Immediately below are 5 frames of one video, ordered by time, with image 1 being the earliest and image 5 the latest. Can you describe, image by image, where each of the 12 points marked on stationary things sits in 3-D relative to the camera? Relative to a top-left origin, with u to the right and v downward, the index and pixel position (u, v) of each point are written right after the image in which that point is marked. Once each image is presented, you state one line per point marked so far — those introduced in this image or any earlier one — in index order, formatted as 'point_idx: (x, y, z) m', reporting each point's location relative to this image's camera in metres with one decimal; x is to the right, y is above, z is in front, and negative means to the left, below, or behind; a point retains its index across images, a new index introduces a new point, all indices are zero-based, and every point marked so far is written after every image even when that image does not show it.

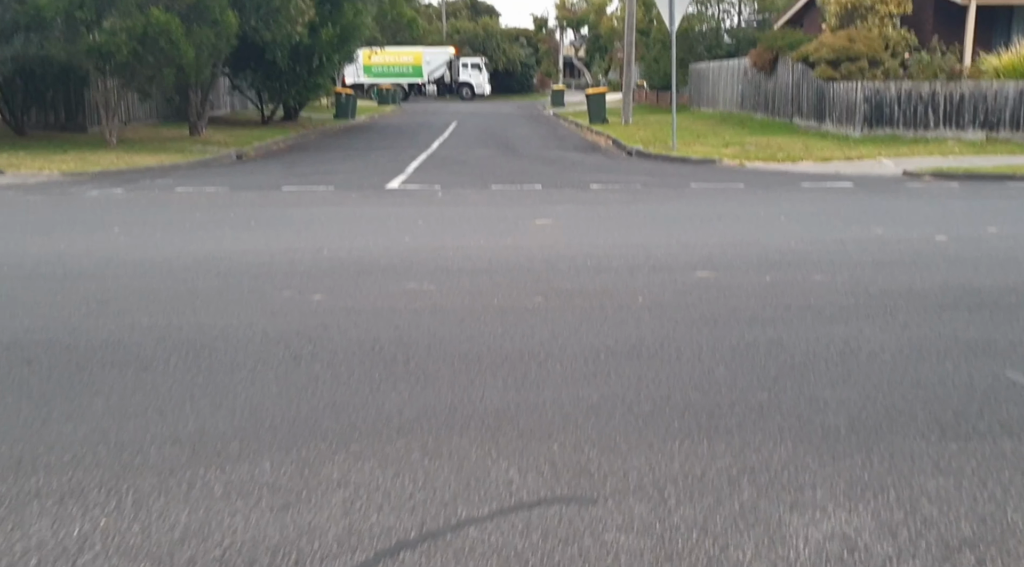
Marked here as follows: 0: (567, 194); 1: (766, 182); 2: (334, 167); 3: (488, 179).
0: (+0.8, +1.3, +14.2) m
1: (+4.1, +1.6, +16.2) m
2: (-3.3, +2.2, +18.8) m
3: (-0.4, +1.7, +16.5) m
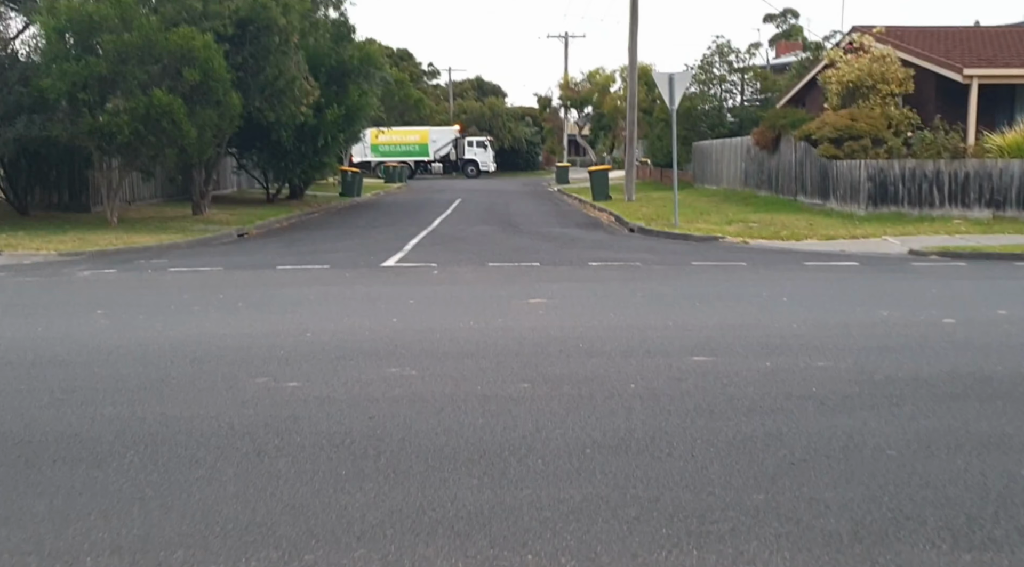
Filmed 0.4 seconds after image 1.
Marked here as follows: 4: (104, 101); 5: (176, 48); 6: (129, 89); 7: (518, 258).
0: (+0.7, +0.2, +14.0) m
1: (+4.1, +0.4, +16.0) m
2: (-3.3, +0.7, +18.7) m
3: (-0.4, +0.4, +16.3) m
4: (-8.2, +3.6, +20.1) m
5: (-6.9, +4.9, +20.6) m
6: (-7.7, +3.9, +20.1) m
7: (+0.1, +0.5, +16.7) m
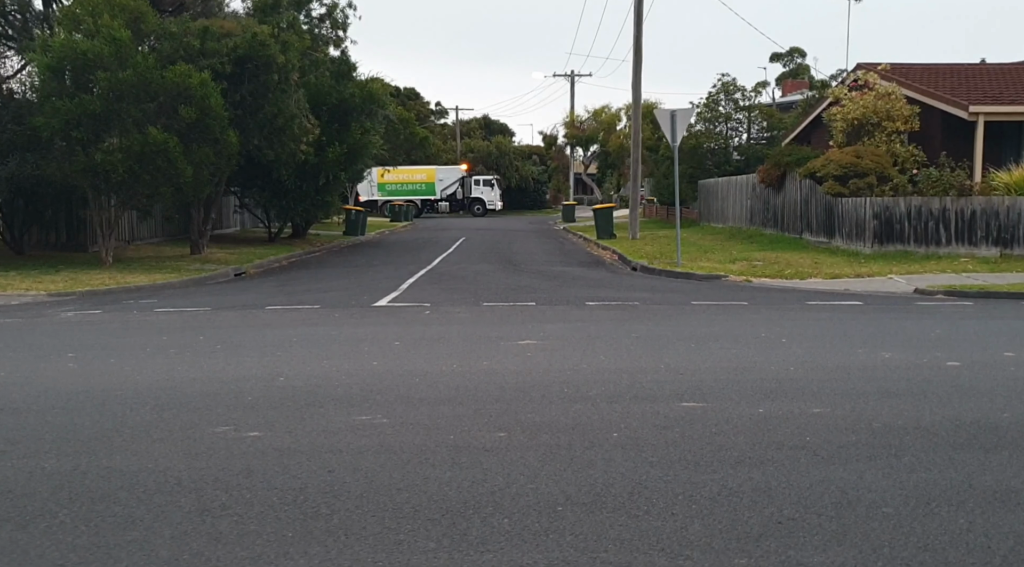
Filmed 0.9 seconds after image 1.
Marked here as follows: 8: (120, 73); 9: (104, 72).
0: (+0.7, -0.4, +13.7) m
1: (+4.0, -0.3, +15.6) m
2: (-3.4, 0.0, +18.4) m
3: (-0.5, -0.2, +16.0) m
4: (-8.2, +2.9, +20.0) m
5: (-6.9, +4.0, +20.5) m
6: (-7.7, +3.1, +19.9) m
7: (0.0, -0.2, +16.3) m
8: (-7.8, +4.2, +20.0) m
9: (-7.9, +4.1, +19.6) m
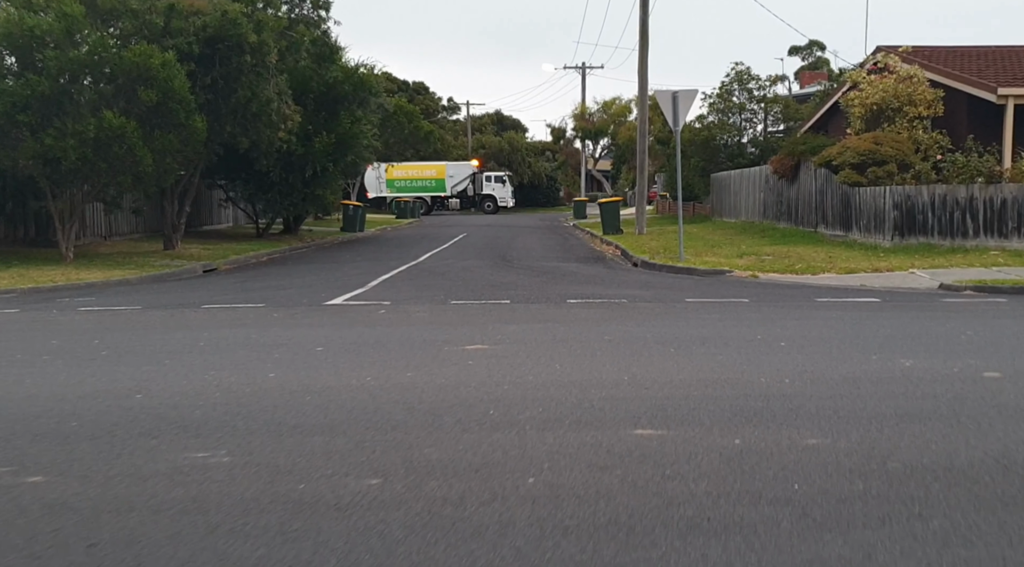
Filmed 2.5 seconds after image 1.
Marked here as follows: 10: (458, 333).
0: (+0.3, -0.3, +12.0) m
1: (+3.7, -0.2, +13.9) m
2: (-3.7, 0.0, +16.8) m
3: (-0.8, -0.1, +14.4) m
4: (-8.5, +2.9, +18.5) m
5: (-7.2, +4.1, +19.0) m
6: (-8.0, +3.2, +18.4) m
7: (-0.3, -0.1, +14.7) m
8: (-8.1, +4.2, +18.5) m
9: (-8.2, +4.2, +18.1) m
10: (-0.5, -0.5, +9.5) m
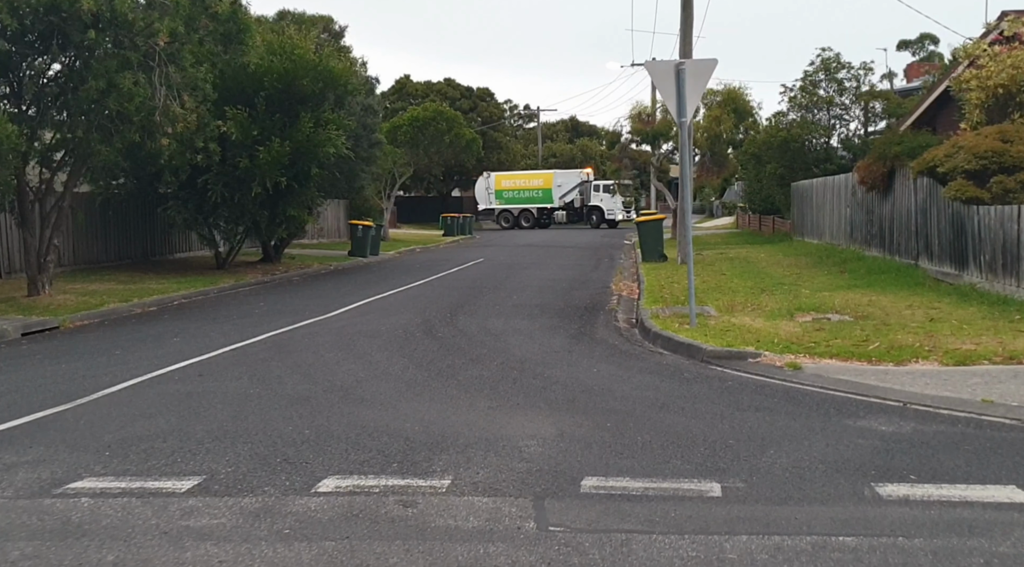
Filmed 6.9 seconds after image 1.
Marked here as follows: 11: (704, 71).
0: (-1.7, -1.3, +5.1) m
1: (+1.9, -1.1, +6.6) m
2: (-5.1, -1.0, +10.2) m
3: (-2.5, -1.1, +7.6) m
4: (-9.7, +1.9, +12.5) m
5: (-8.4, +3.1, +12.8) m
6: (-9.2, +2.1, +12.3) m
7: (-1.9, -1.1, +7.8) m
8: (-9.3, +3.2, +12.4) m
9: (-9.5, +3.2, +12.0) m
10: (-2.7, -1.4, +2.6) m
11: (+2.5, +2.7, +13.0) m
